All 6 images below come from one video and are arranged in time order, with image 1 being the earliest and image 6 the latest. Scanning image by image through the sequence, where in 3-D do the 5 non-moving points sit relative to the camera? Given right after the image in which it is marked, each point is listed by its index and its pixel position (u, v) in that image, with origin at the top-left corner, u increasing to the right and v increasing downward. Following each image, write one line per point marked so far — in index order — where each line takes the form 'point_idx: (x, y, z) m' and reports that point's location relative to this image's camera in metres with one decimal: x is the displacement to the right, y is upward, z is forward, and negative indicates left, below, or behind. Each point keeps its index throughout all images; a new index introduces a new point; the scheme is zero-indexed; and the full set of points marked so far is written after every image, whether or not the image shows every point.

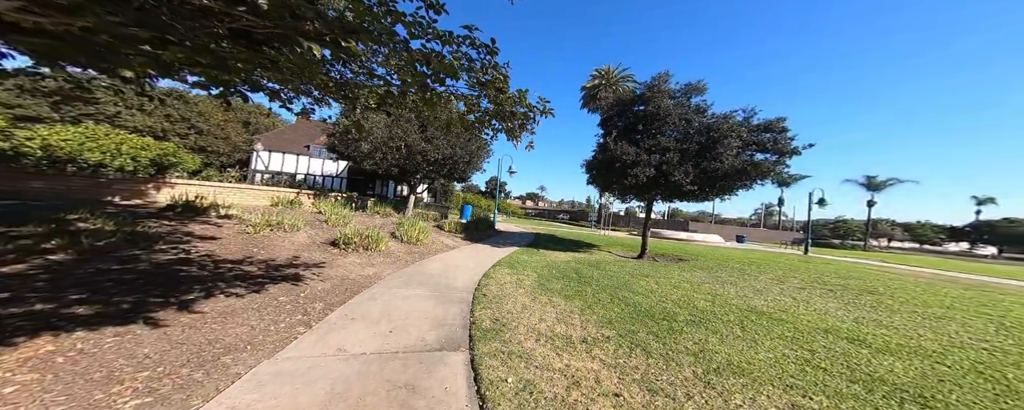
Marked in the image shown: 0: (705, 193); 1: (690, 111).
0: (+7.7, +0.7, +11.7) m
1: (+7.0, +3.8, +11.2) m
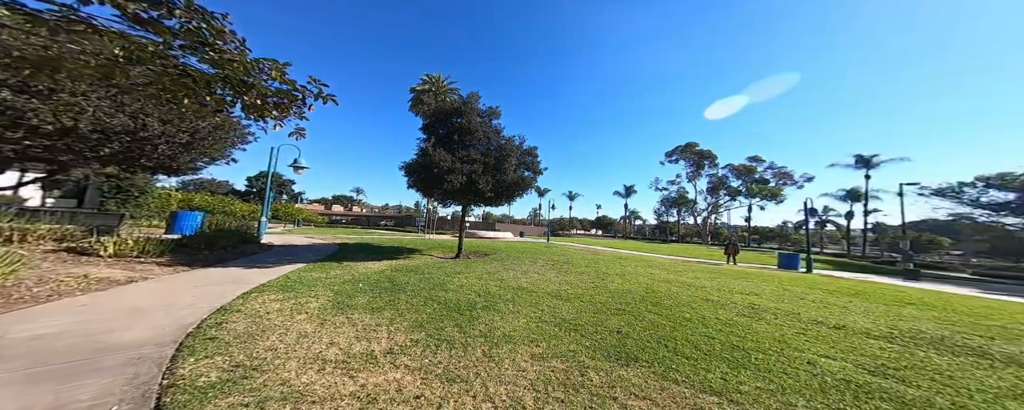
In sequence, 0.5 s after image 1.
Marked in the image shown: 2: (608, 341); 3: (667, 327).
0: (-1.0, +0.6, +13.8) m
1: (-1.3, +3.7, +13.1) m
2: (+1.1, -2.6, +4.5) m
3: (+2.8, -2.6, +5.1) m
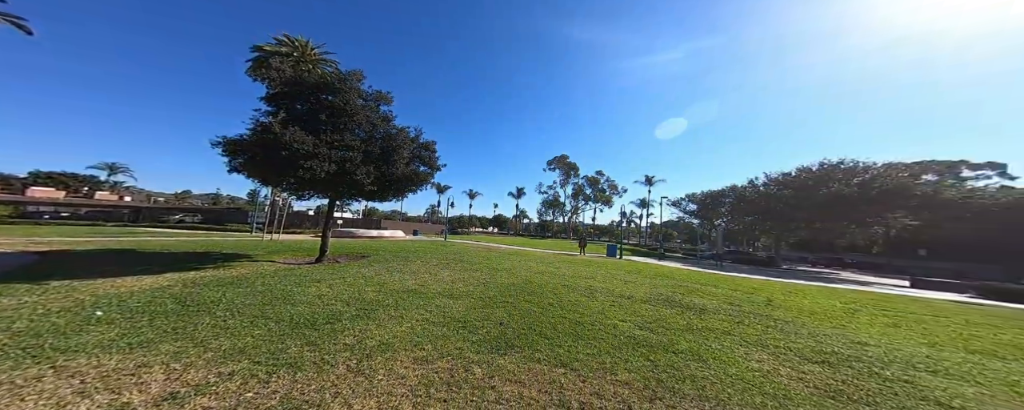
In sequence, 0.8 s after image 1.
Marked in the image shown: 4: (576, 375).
0: (-6.3, +0.7, +13.2) m
1: (-6.1, +3.8, +12.5) m
2: (-0.6, -2.6, +5.6) m
3: (+0.7, -2.7, +6.8) m
4: (+0.7, -2.6, +4.0) m
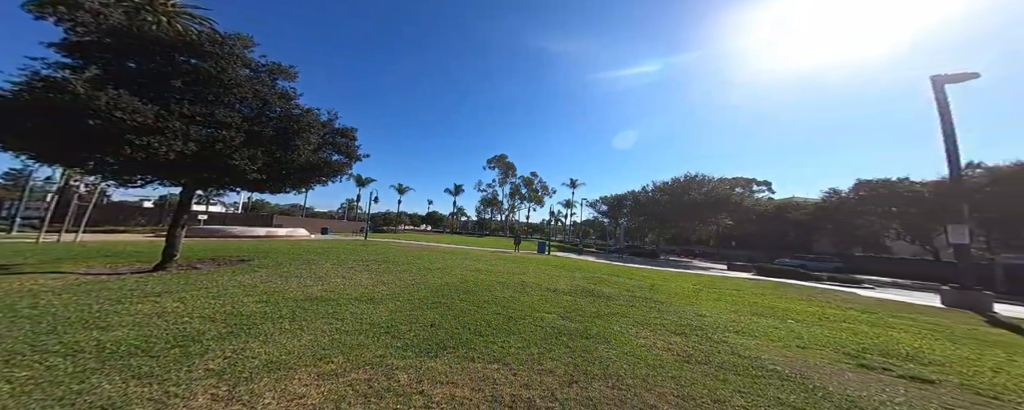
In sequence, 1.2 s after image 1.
0: (-9.4, +1.0, +11.2) m
1: (-8.9, +4.1, +10.5) m
2: (-1.8, -2.5, +5.5) m
3: (-1.0, -2.6, +7.1) m
4: (-0.1, -2.6, +4.4) m
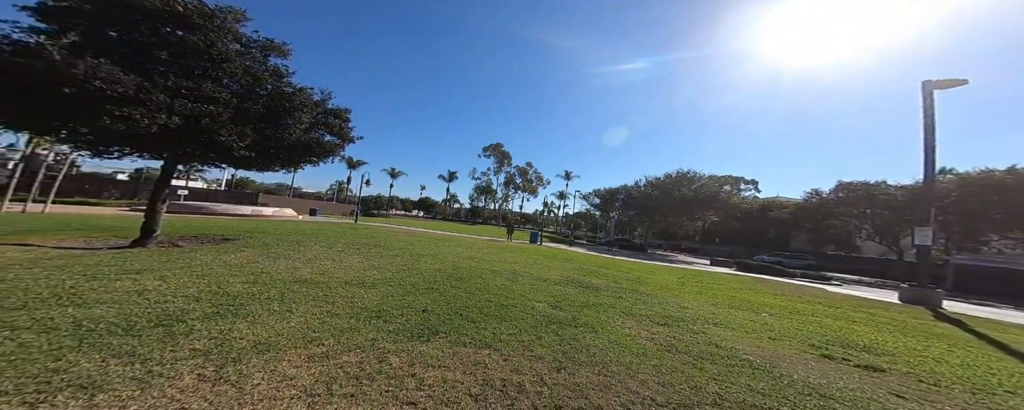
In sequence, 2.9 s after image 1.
0: (-9.6, +1.8, +10.8) m
1: (-9.0, +4.9, +10.0) m
2: (-2.0, -2.3, +5.6) m
3: (-1.2, -2.3, +7.2) m
4: (-0.2, -2.4, +4.5) m
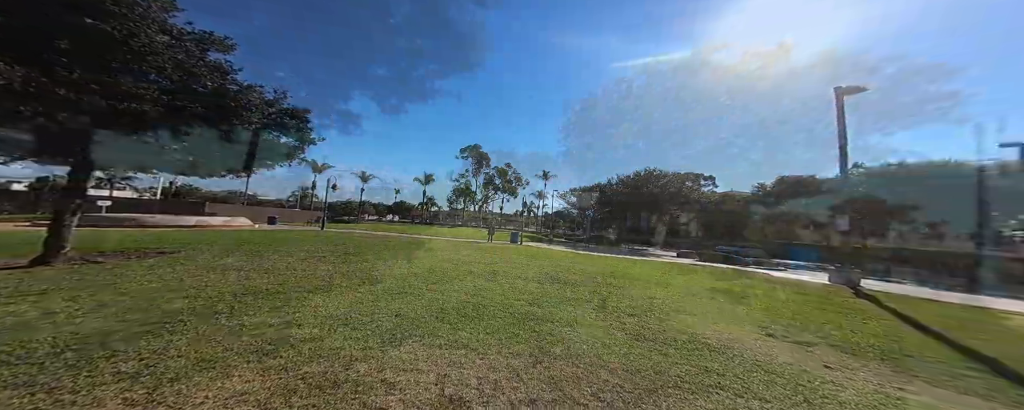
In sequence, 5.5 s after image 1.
0: (-10.5, +1.5, +9.8) m
1: (-9.9, +4.6, +9.1) m
2: (-2.3, -2.3, +5.4) m
3: (-1.7, -2.4, +7.0) m
4: (-0.4, -2.4, +4.5) m
